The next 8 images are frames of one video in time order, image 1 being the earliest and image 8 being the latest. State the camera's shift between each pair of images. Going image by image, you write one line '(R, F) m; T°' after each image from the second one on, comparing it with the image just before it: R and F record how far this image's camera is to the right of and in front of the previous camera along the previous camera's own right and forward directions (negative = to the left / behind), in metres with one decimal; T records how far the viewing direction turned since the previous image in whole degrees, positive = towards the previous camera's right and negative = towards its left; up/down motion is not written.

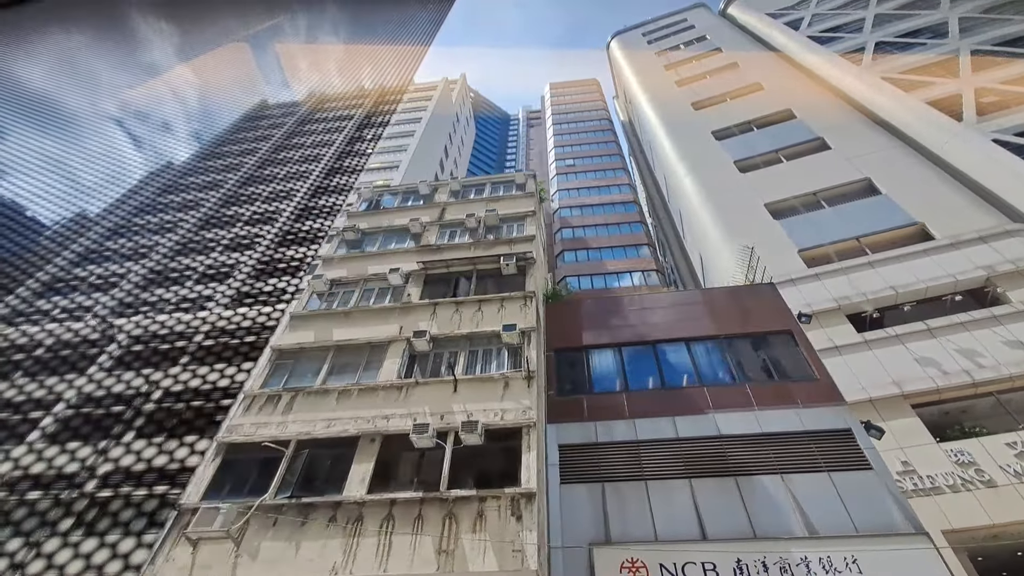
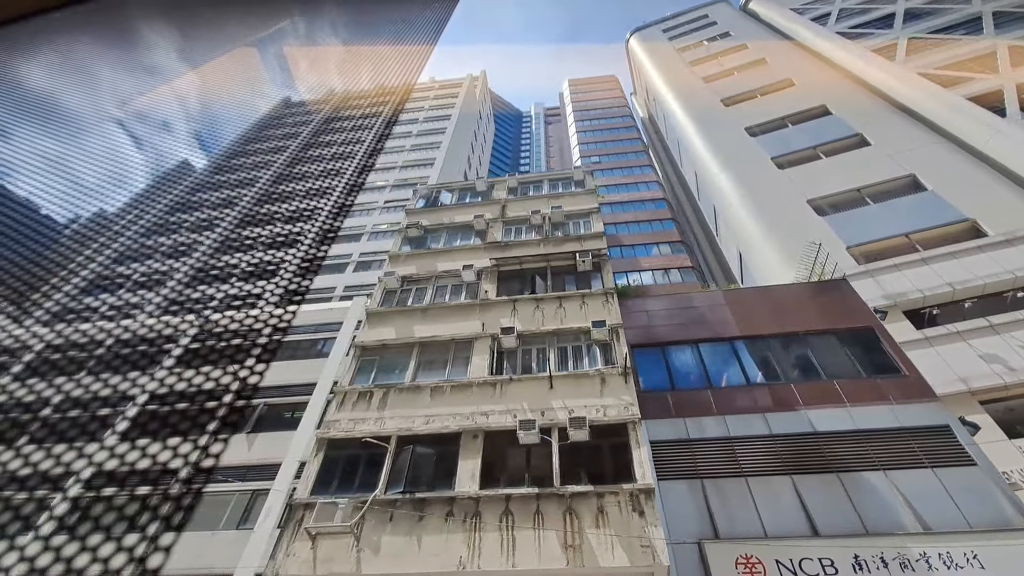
(-2.3, 0.0) m; 0°
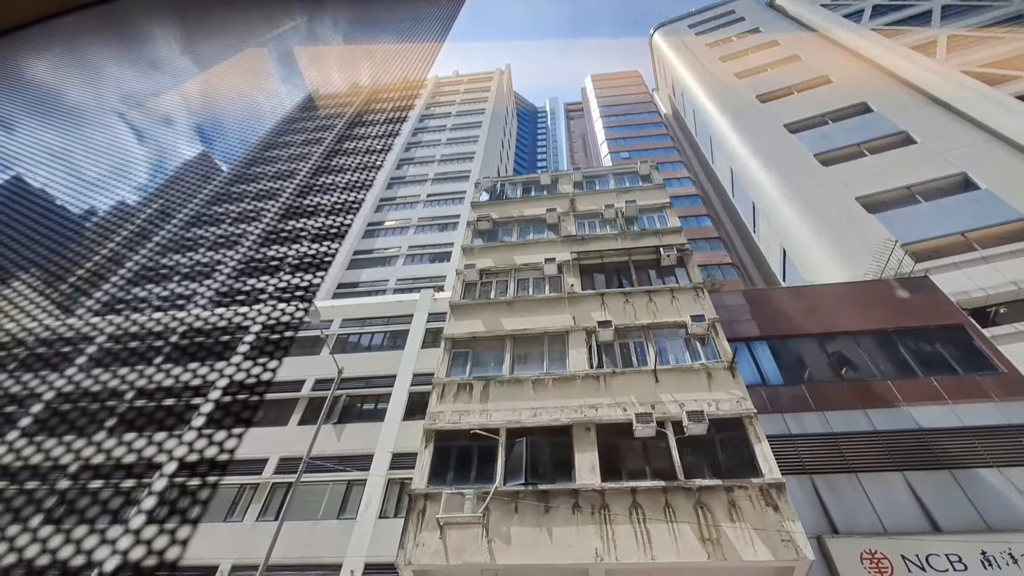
(-2.5, 0.0) m; 0°
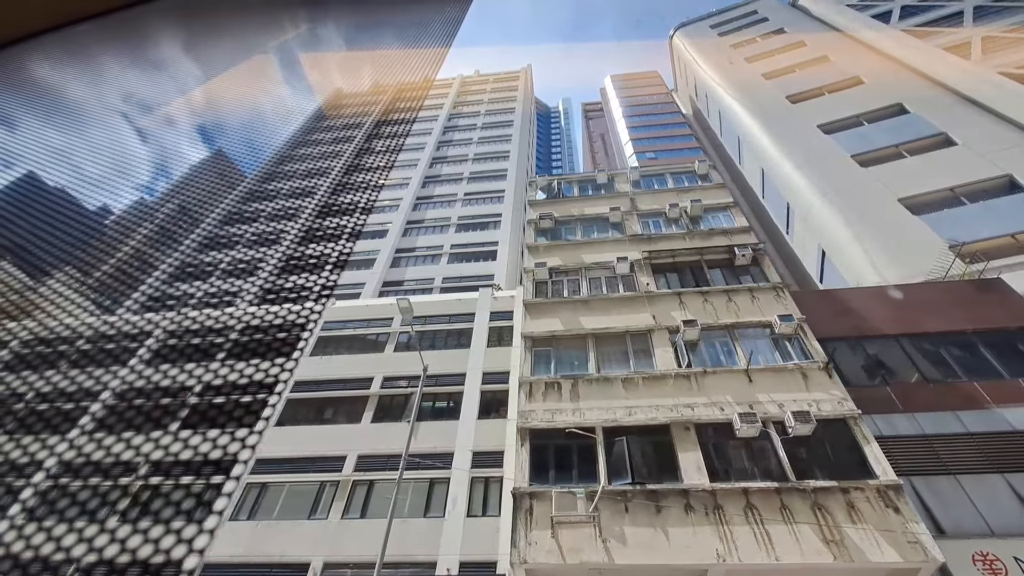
(-2.2, +0.1) m; 0°
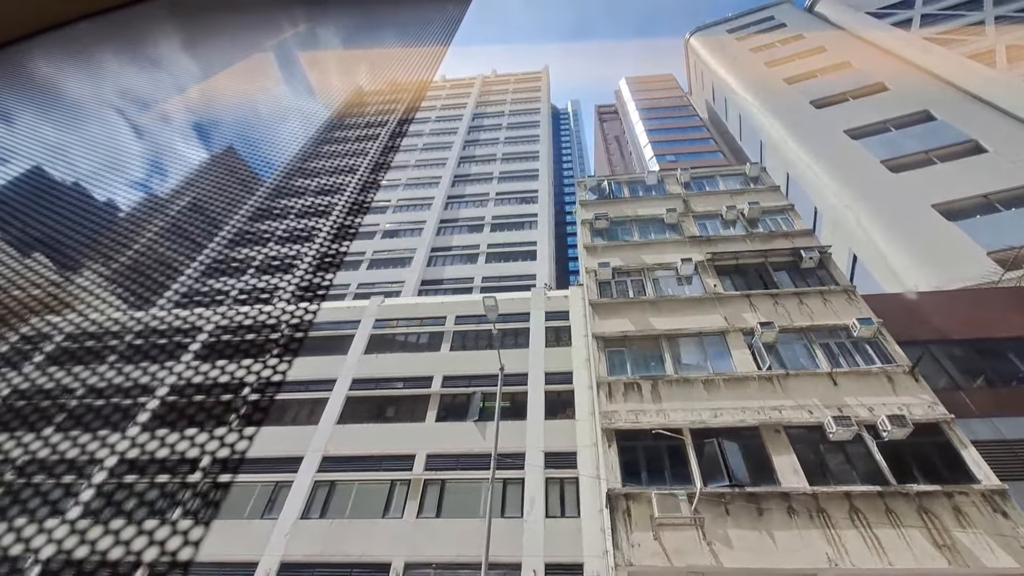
(-2.1, +0.1) m; 0°
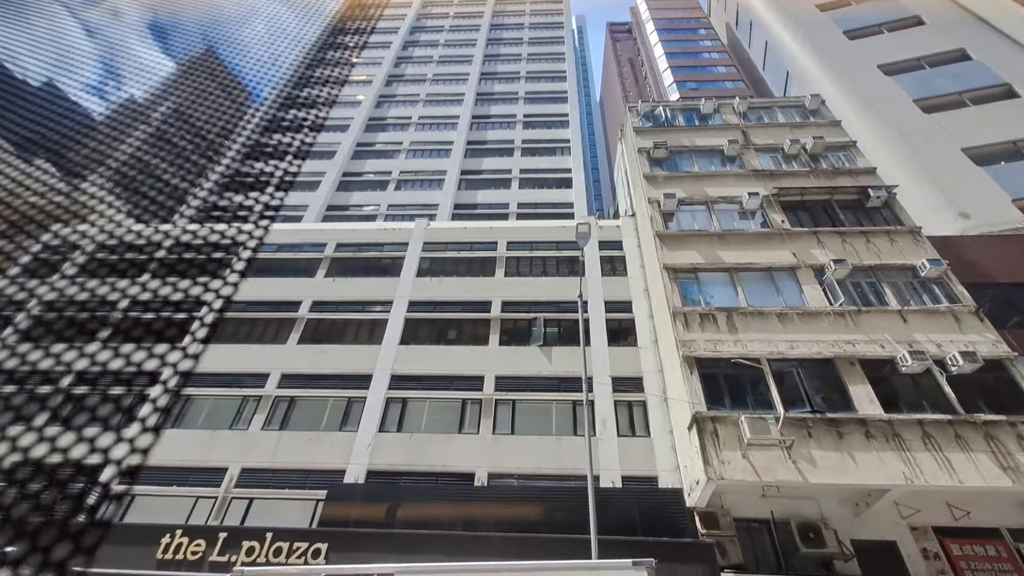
(-2.6, +0.1) m; +3°
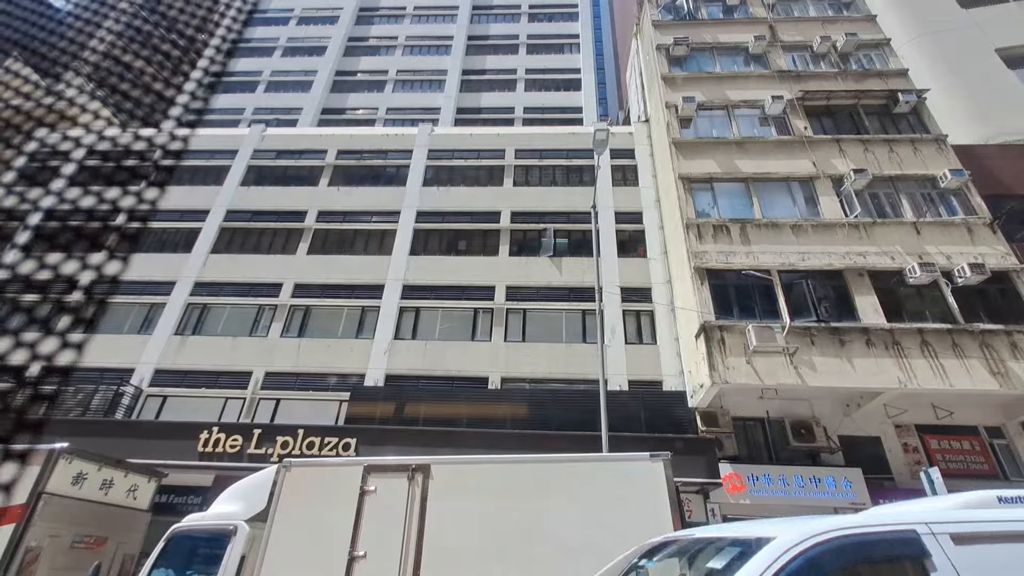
(-0.4, 0.0) m; 0°
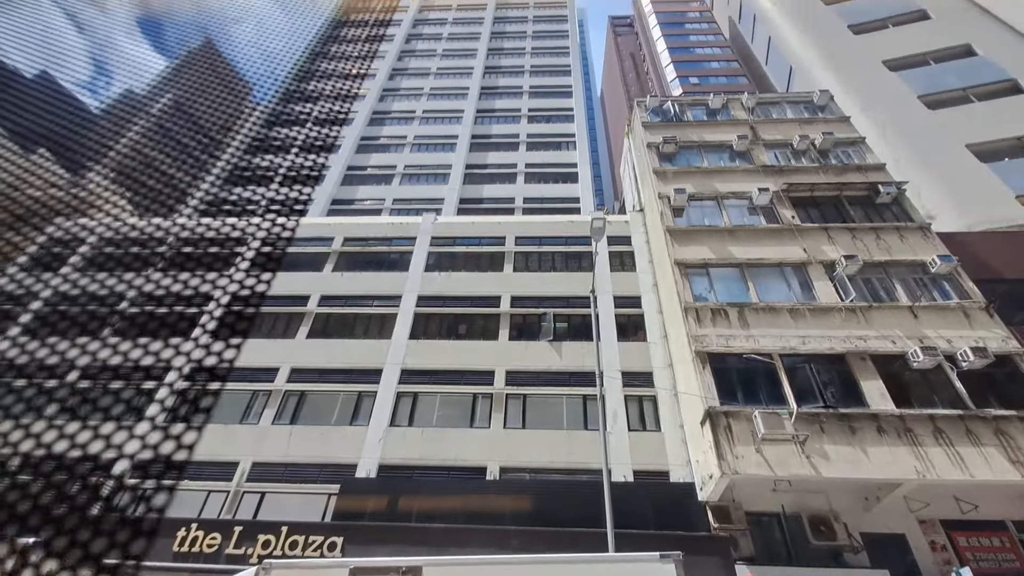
(0.0, 0.0) m; 0°
